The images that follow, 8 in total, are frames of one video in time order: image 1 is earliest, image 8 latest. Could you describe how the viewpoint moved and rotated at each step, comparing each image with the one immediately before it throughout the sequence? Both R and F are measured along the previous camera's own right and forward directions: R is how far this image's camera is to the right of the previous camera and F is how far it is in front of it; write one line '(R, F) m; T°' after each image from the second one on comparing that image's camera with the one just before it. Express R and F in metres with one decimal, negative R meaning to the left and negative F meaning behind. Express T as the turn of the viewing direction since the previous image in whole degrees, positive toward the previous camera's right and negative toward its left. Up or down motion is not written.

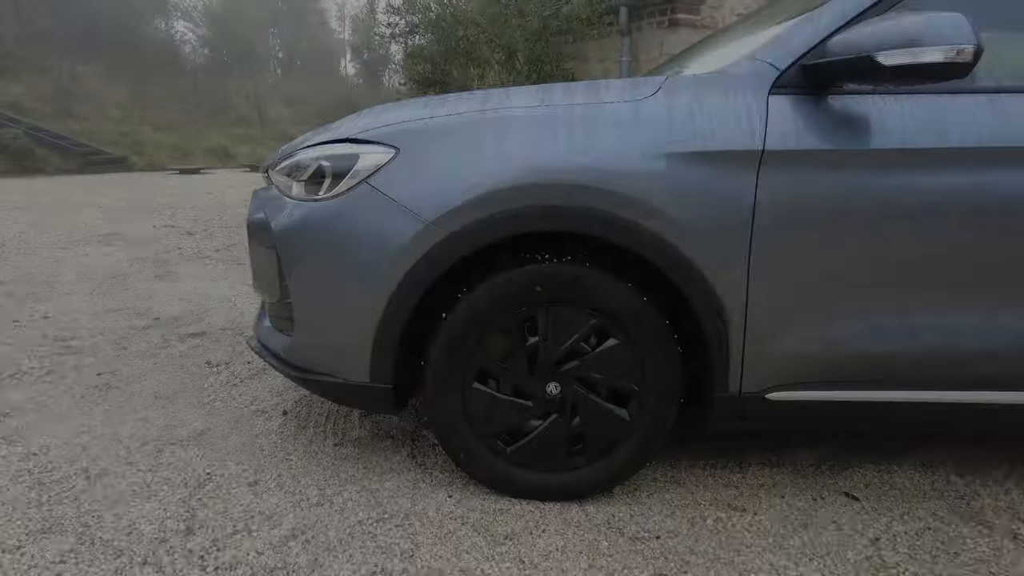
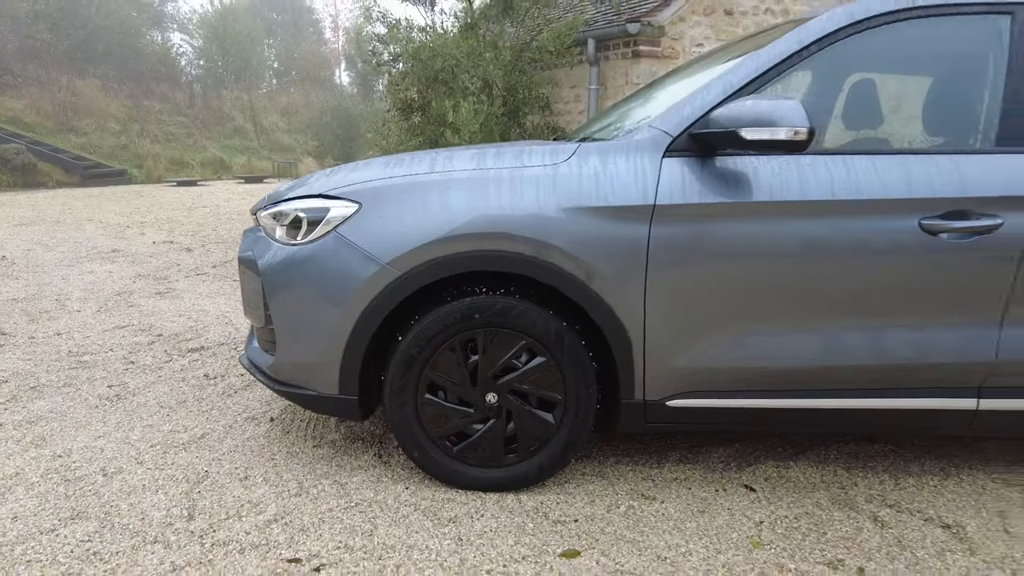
(+0.2, -0.4) m; 0°
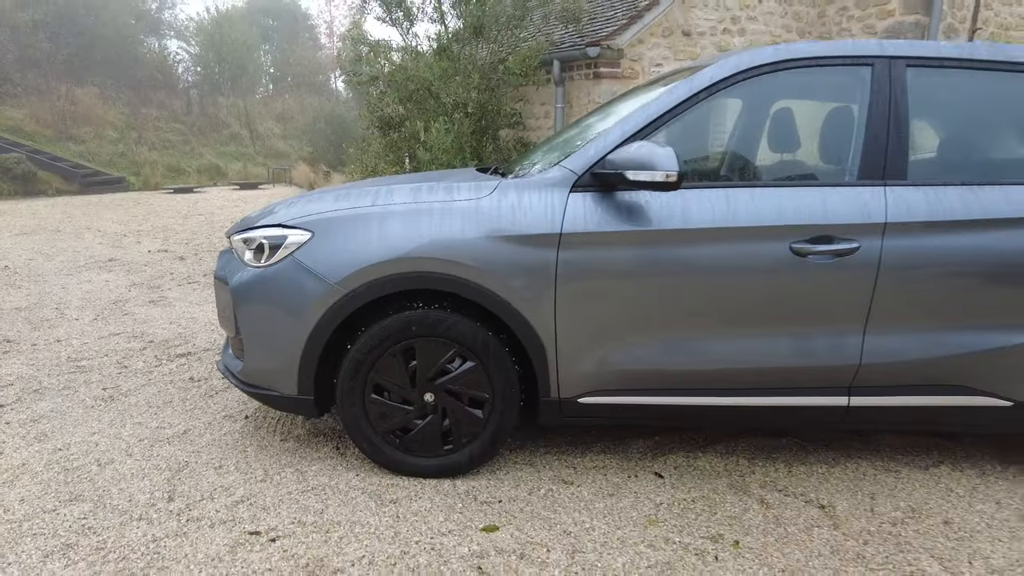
(+0.3, -0.3) m; 0°
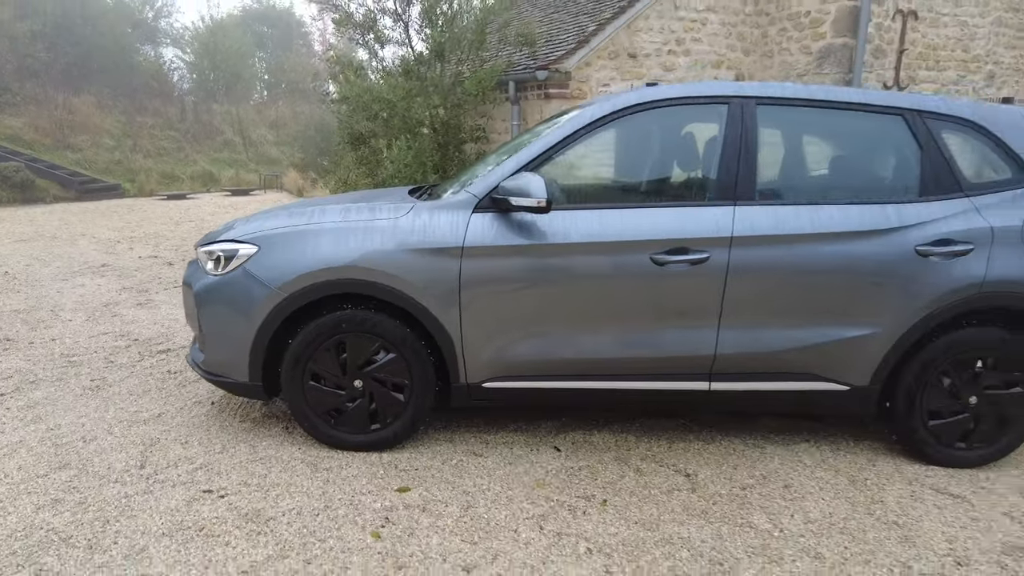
(+0.4, -0.5) m; 0°
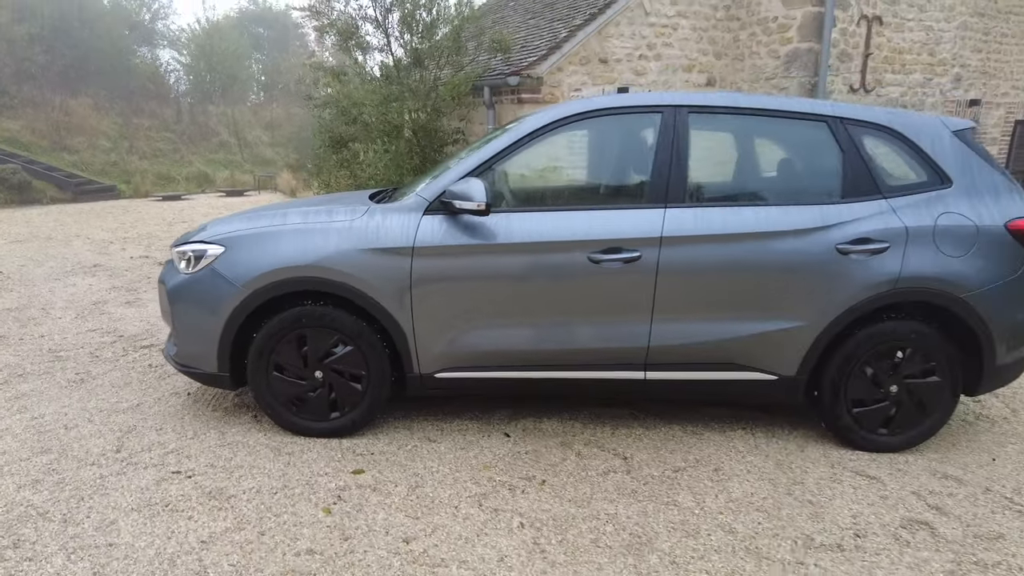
(+0.3, -0.2) m; 0°
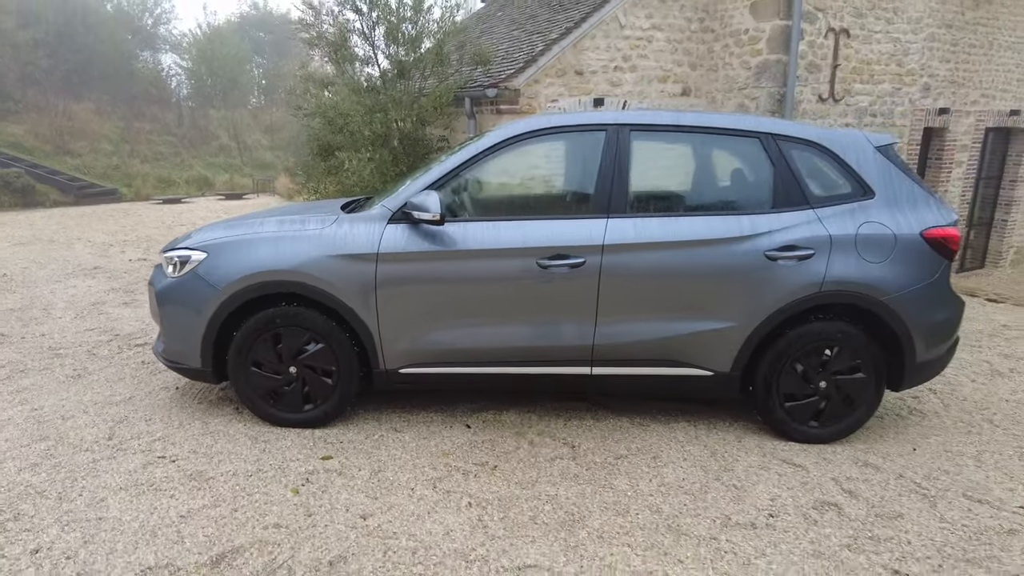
(+0.2, -0.3) m; 0°
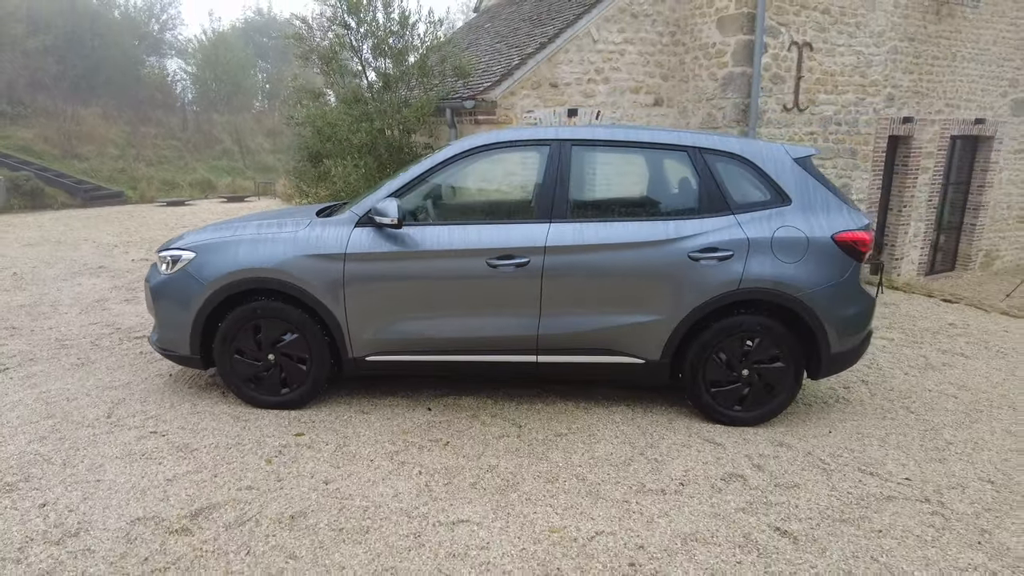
(+0.3, -0.4) m; 0°
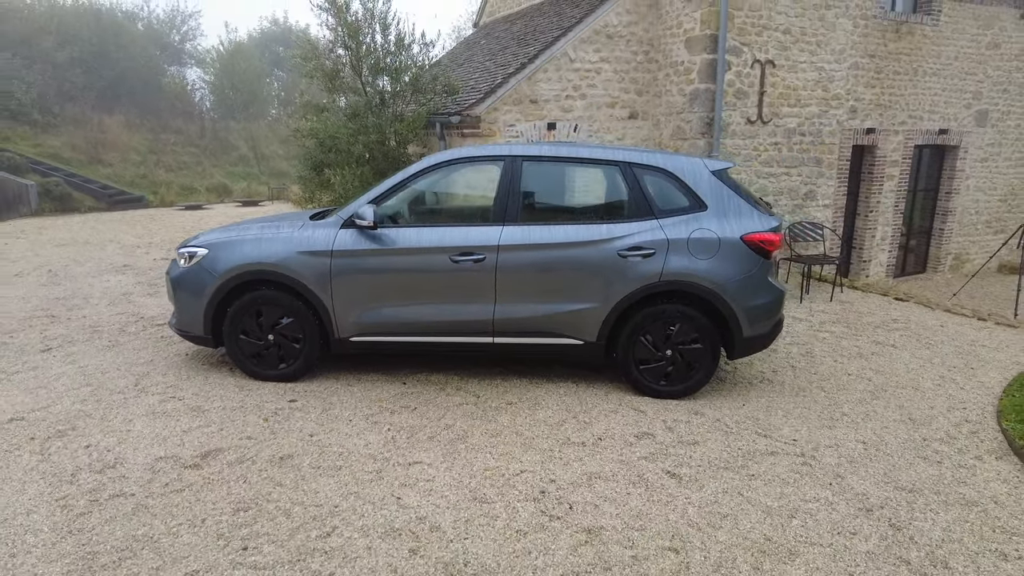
(+0.4, -0.7) m; -1°
